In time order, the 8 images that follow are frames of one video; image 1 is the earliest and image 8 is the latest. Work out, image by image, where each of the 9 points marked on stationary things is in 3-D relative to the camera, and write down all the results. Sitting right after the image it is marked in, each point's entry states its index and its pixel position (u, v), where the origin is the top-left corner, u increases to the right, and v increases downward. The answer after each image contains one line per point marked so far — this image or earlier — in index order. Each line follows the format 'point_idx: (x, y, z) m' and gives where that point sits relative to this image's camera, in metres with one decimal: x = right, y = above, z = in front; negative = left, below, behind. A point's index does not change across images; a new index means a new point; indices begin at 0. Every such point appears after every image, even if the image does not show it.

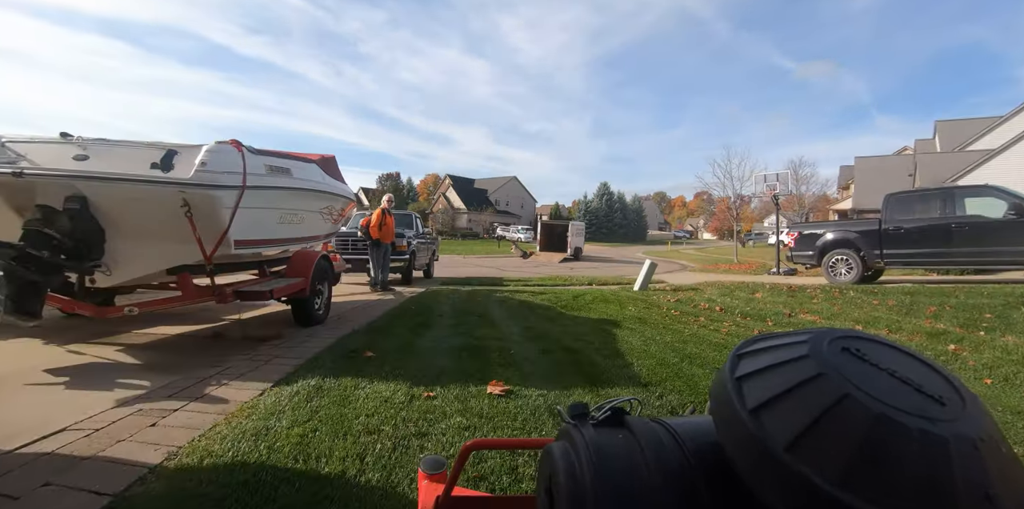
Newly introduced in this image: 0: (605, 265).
0: (+3.3, -0.4, +16.8) m
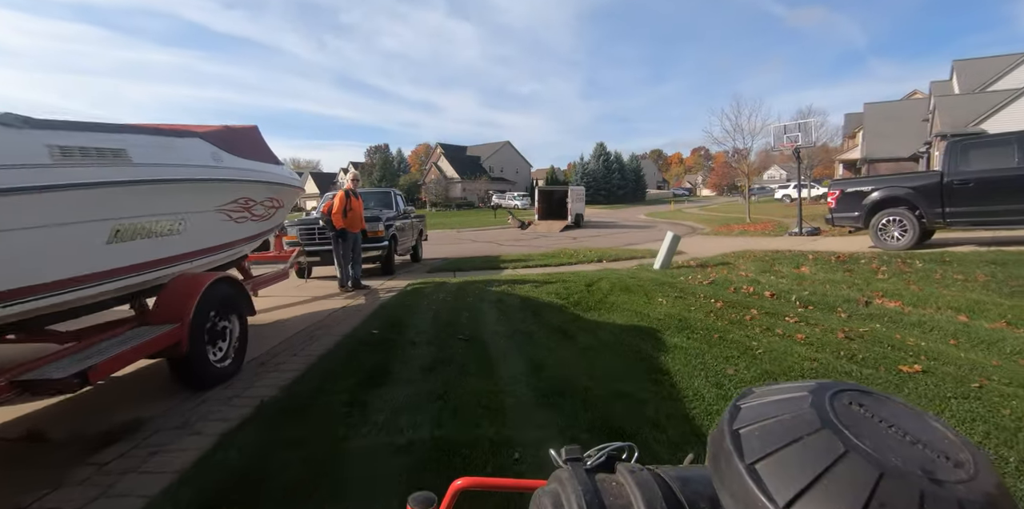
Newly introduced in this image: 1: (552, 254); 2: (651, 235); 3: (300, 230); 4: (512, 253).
0: (+3.2, +0.7, +15.7) m
1: (+0.8, 0.0, +9.6) m
2: (+4.1, +0.5, +14.1) m
3: (-3.7, +0.3, +8.3) m
4: (0.0, 0.0, +11.3) m
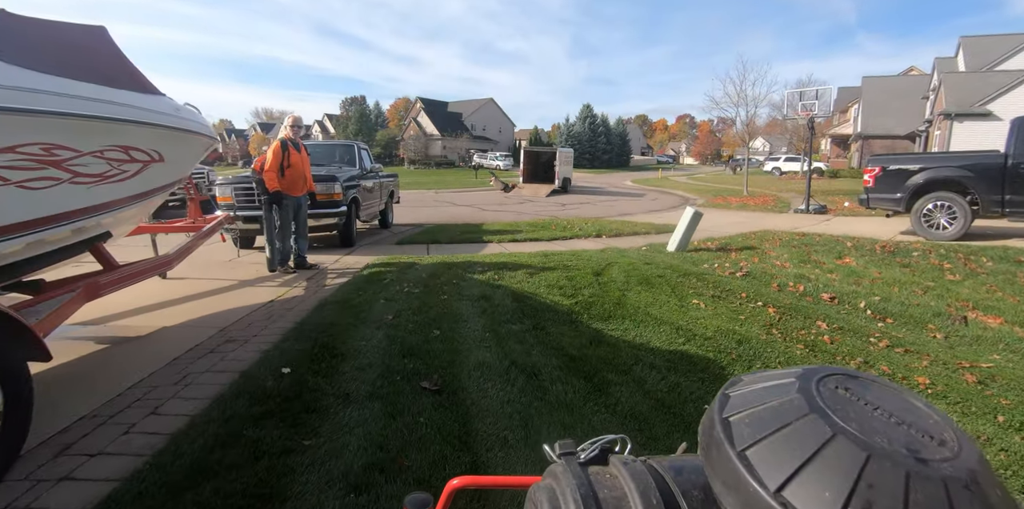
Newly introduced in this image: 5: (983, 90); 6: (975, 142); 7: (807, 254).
0: (+2.7, +1.6, +14.6) m
1: (+0.5, +0.5, +8.5) m
2: (+3.6, +1.3, +13.1) m
3: (-3.9, +0.9, +7.0) m
4: (-0.3, +0.7, +10.2) m
5: (+18.6, +6.6, +19.8) m
6: (+18.1, +4.4, +19.5) m
7: (+3.2, 0.0, +5.4) m
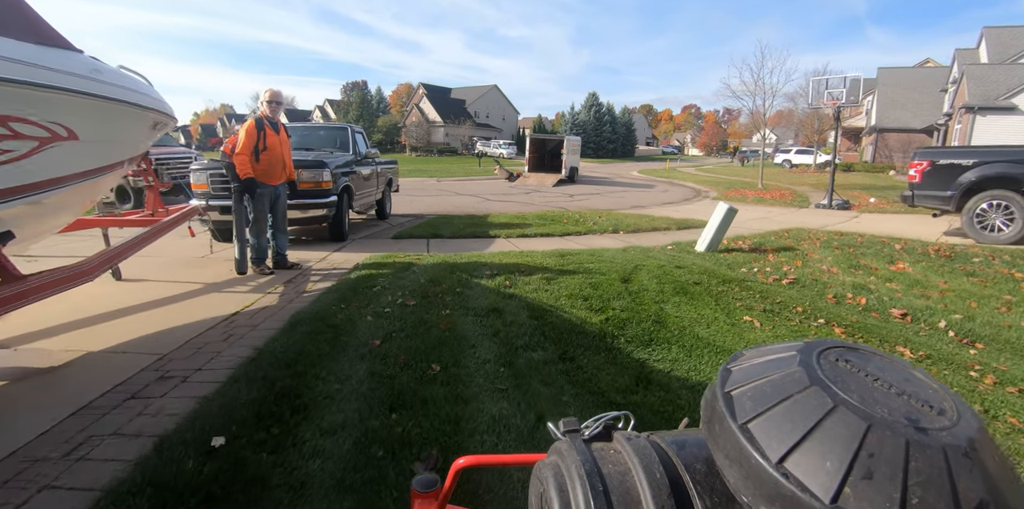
0: (+2.9, +1.8, +14.0) m
1: (+0.6, +0.6, +7.9) m
2: (+3.7, +1.4, +12.5) m
3: (-3.8, +1.0, +6.4) m
4: (-0.2, +0.8, +9.7) m
5: (+18.8, +6.6, +19.1) m
6: (+18.3, +4.5, +18.8) m
7: (+3.3, 0.0, +4.8) m
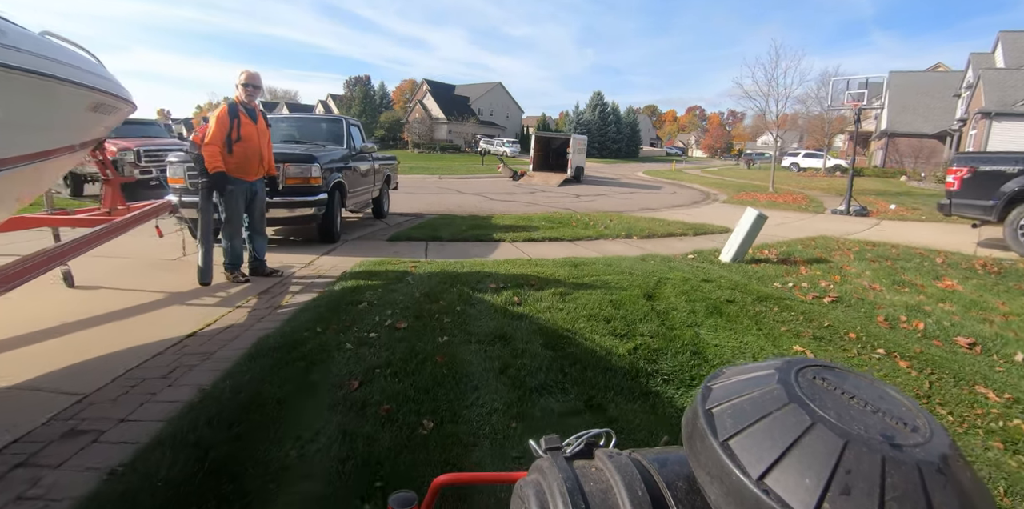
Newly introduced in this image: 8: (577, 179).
0: (+3.0, +1.7, +13.6) m
1: (+0.7, +0.5, +7.5) m
2: (+3.8, +1.3, +12.1) m
3: (-3.7, +1.1, +6.1) m
4: (-0.1, +0.8, +9.3) m
5: (+19.0, +6.2, +18.6) m
6: (+18.5, +4.1, +18.3) m
7: (+3.3, -0.1, +4.4) m
8: (+2.5, +3.0, +19.6) m
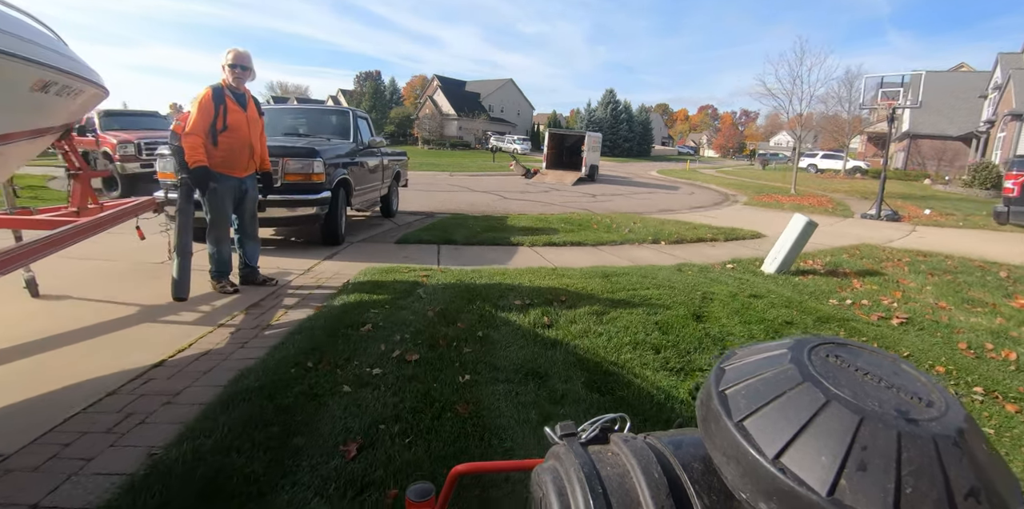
0: (+3.3, +1.7, +13.2) m
1: (+0.9, +0.5, +7.1) m
2: (+4.1, +1.2, +11.7) m
3: (-3.5, +1.1, +5.7) m
4: (+0.1, +0.8, +8.9) m
5: (+19.5, +6.0, +17.9) m
6: (+18.9, +3.8, +17.7) m
7: (+3.5, -0.2, +4.0) m
8: (+3.0, +3.0, +19.2) m
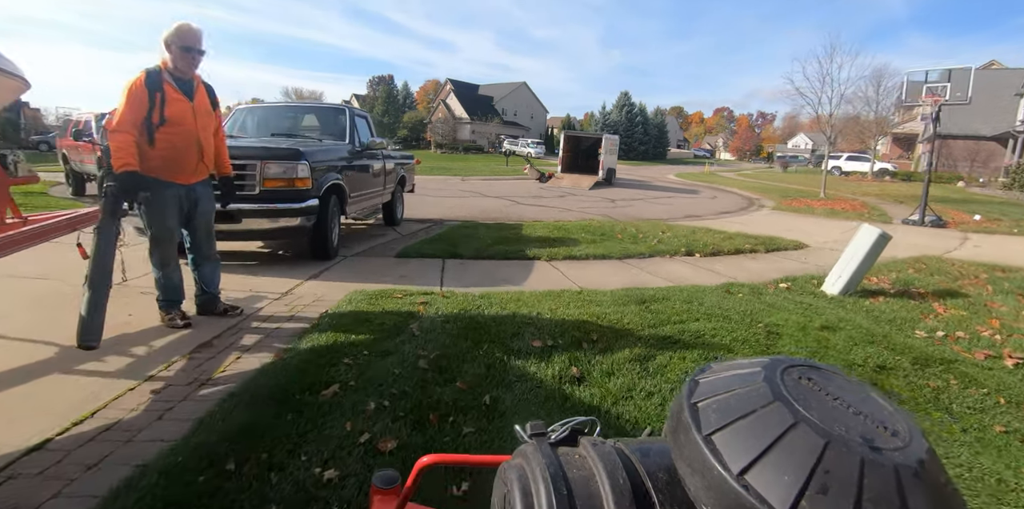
0: (+3.6, +1.5, +12.6) m
1: (+1.1, +0.3, +6.6) m
2: (+4.4, +1.1, +11.0) m
3: (-3.3, +0.9, +5.3) m
4: (+0.3, +0.6, +8.4) m
5: (+20.0, +5.7, +16.9) m
6: (+19.4, +3.6, +16.7) m
7: (+3.6, -0.4, +3.4) m
8: (+3.5, +2.7, +18.6) m
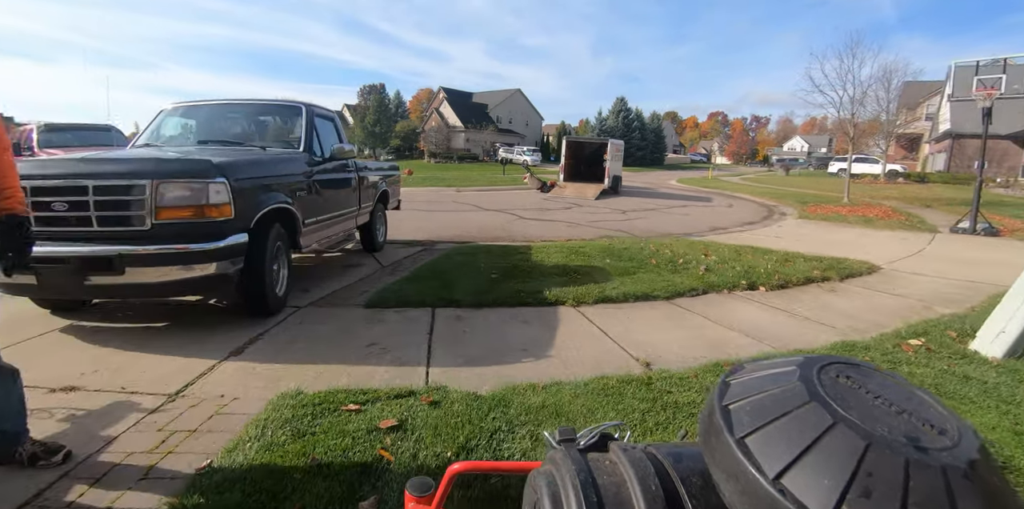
0: (+3.6, +1.2, +11.7) m
1: (+1.2, +0.1, +5.6) m
2: (+4.4, +0.8, +10.1) m
3: (-3.3, +0.6, +4.3) m
4: (+0.4, +0.3, +7.4) m
5: (+19.8, +5.7, +16.2) m
6: (+19.3, +3.5, +15.9) m
7: (+3.7, -0.5, +2.4) m
8: (+3.4, +2.3, +17.7) m
